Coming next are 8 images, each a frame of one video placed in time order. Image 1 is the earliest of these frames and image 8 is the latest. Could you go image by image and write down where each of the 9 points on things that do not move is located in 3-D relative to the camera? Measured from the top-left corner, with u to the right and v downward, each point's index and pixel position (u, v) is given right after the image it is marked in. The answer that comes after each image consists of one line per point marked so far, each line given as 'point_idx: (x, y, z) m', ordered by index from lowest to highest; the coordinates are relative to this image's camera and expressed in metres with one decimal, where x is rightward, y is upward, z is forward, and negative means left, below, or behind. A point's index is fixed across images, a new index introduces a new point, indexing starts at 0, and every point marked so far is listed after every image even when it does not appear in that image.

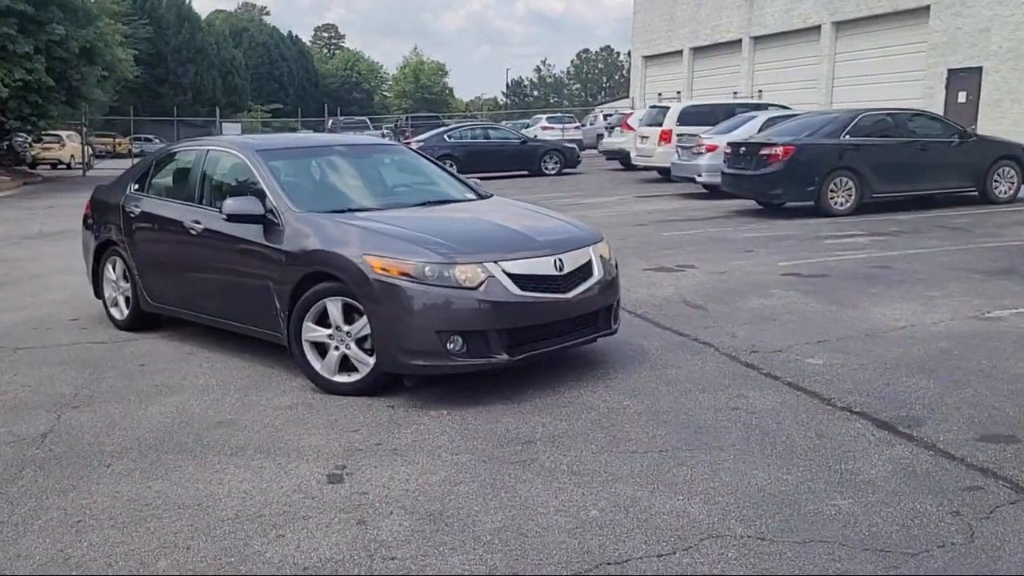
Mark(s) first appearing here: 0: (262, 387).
0: (-1.7, -0.7, +6.2) m
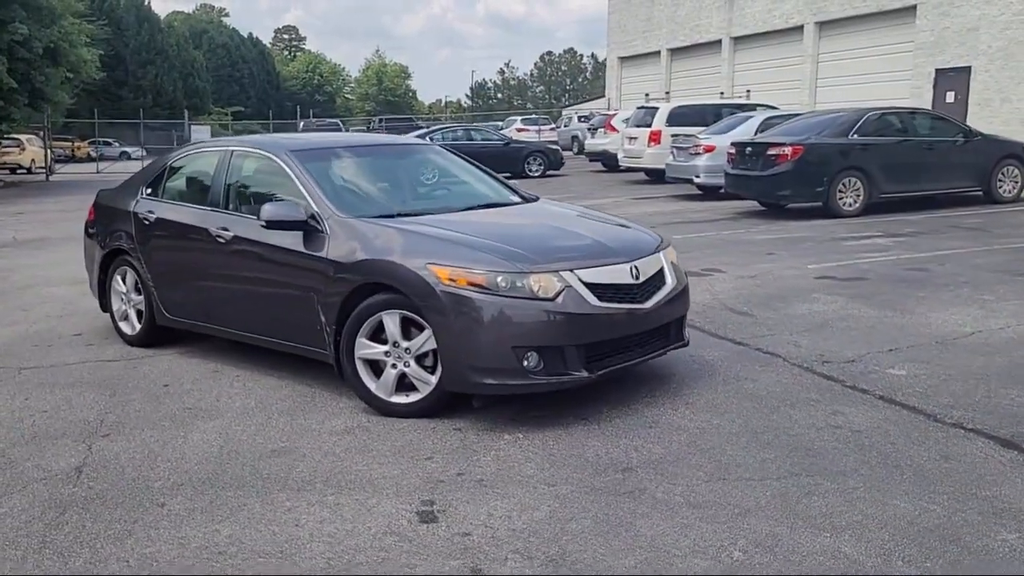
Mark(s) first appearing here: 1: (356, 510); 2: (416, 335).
0: (-1.2, -0.8, +5.6) m
1: (-0.7, -1.0, +4.1) m
2: (-0.6, -0.3, +5.4) m
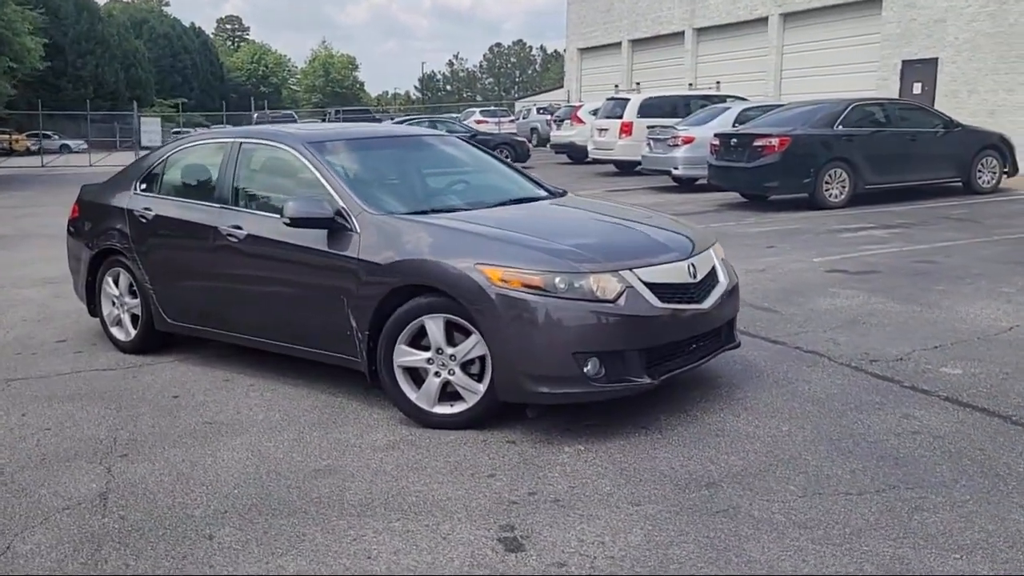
0: (-1.0, -0.8, +5.2) m
1: (-0.3, -1.0, +3.7) m
2: (-0.3, -0.3, +5.0) m
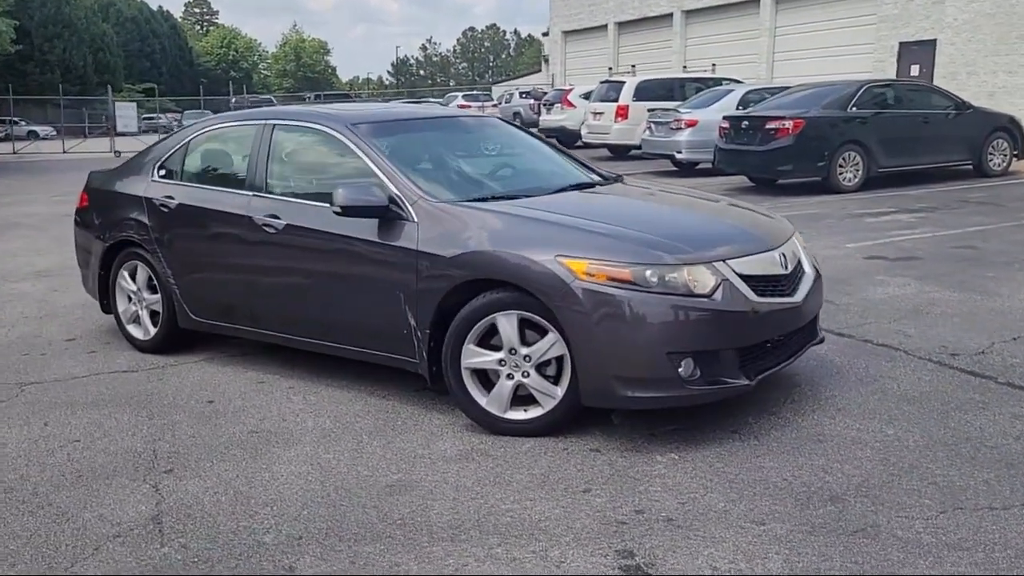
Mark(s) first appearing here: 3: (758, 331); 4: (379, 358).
0: (-0.6, -0.7, +4.8) m
1: (+0.1, -1.0, +3.3) m
2: (+0.1, -0.3, +4.6) m
3: (+1.2, -0.2, +4.4) m
4: (-0.8, -0.4, +5.2) m
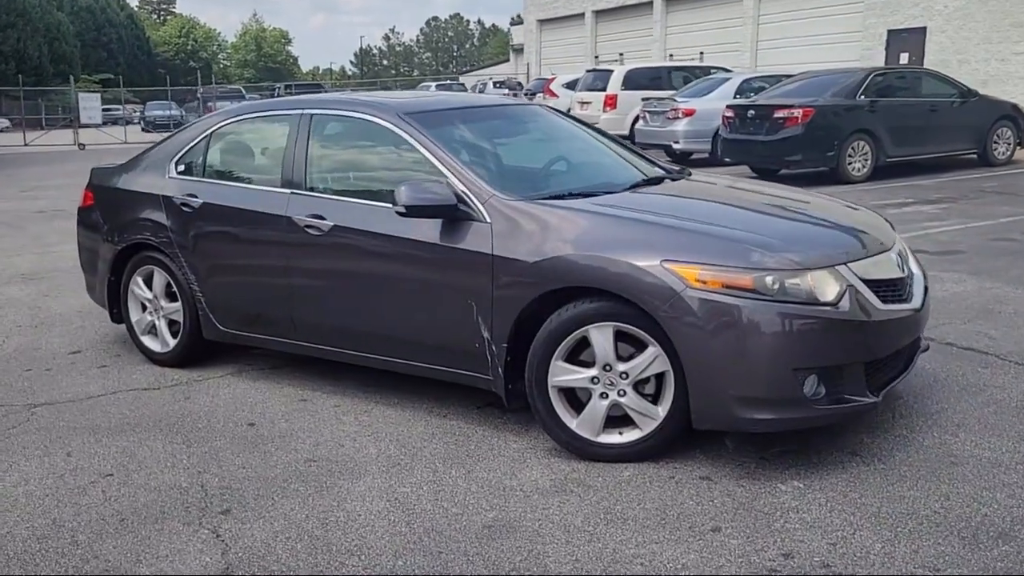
0: (-0.1, -0.8, +4.3) m
1: (+0.6, -1.1, +2.8) m
2: (+0.6, -0.3, +4.1) m
3: (+1.6, -0.2, +4.0) m
4: (-0.4, -0.4, +4.7) m
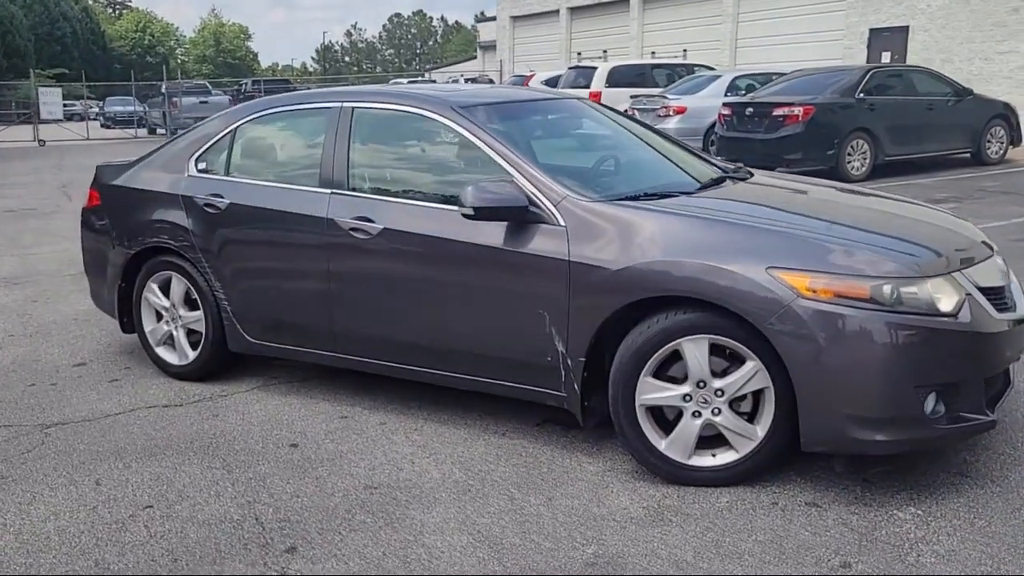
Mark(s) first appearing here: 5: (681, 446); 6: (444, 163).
0: (+0.2, -0.8, +3.9) m
1: (+1.0, -1.1, +2.5) m
2: (+0.9, -0.3, +3.8) m
3: (+2.0, -0.3, +3.7) m
4: (0.0, -0.5, +4.4) m
5: (+0.7, -0.7, +3.8) m
6: (-0.3, +0.6, +4.6) m
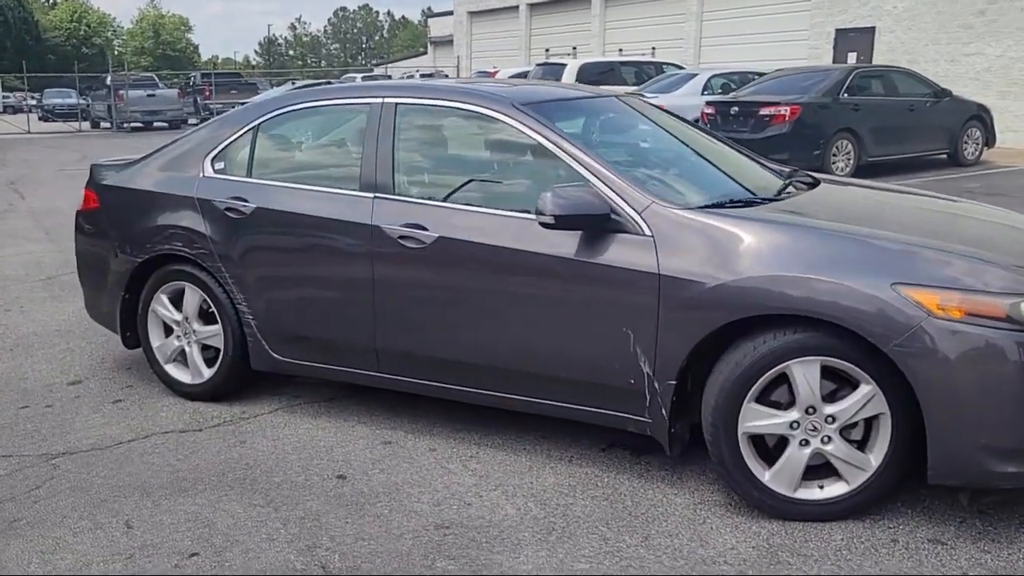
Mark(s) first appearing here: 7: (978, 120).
0: (+0.5, -0.9, +3.6) m
1: (+1.4, -1.2, +2.2) m
2: (+1.2, -0.4, +3.4) m
3: (+2.3, -0.3, +3.5) m
4: (+0.3, -0.5, +4.0) m
5: (+1.0, -0.7, +3.5) m
6: (0.0, +0.6, +4.2) m
7: (+7.9, +2.8, +15.6) m
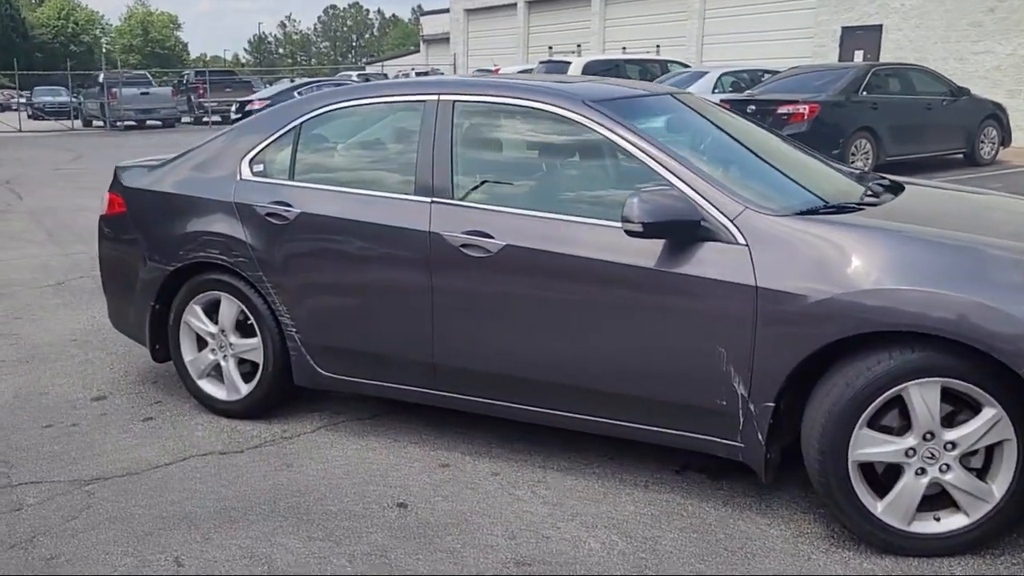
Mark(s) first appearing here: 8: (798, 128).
0: (+0.8, -0.9, +3.3) m
1: (+1.7, -1.2, +1.9) m
2: (+1.6, -0.5, +3.2) m
3: (+2.6, -0.4, +3.2) m
4: (+0.6, -0.6, +3.7) m
5: (+1.4, -0.8, +3.2) m
6: (+0.3, +0.5, +3.9) m
7: (+8.1, +2.8, +15.3) m
8: (+4.1, +2.3, +13.3) m
